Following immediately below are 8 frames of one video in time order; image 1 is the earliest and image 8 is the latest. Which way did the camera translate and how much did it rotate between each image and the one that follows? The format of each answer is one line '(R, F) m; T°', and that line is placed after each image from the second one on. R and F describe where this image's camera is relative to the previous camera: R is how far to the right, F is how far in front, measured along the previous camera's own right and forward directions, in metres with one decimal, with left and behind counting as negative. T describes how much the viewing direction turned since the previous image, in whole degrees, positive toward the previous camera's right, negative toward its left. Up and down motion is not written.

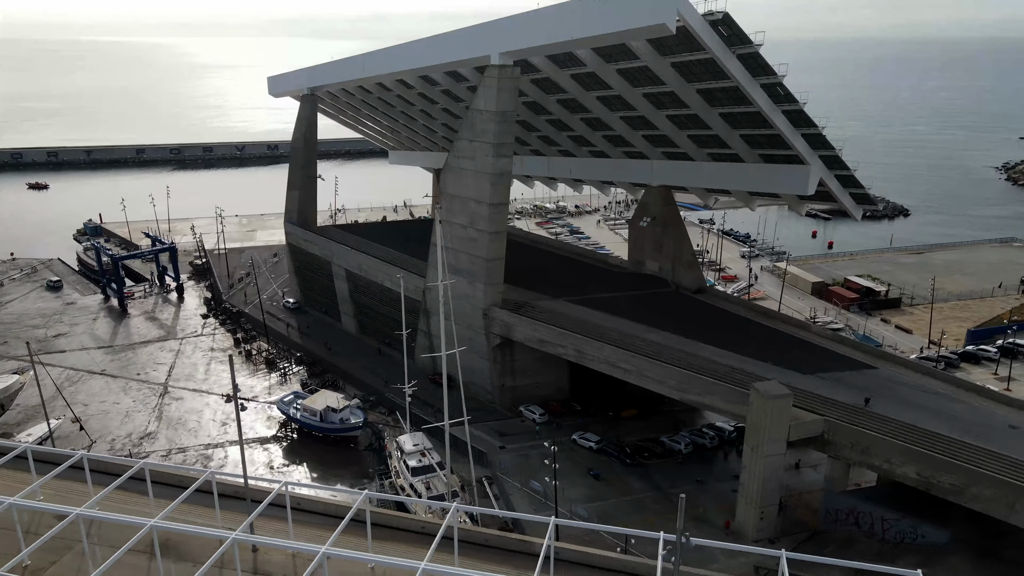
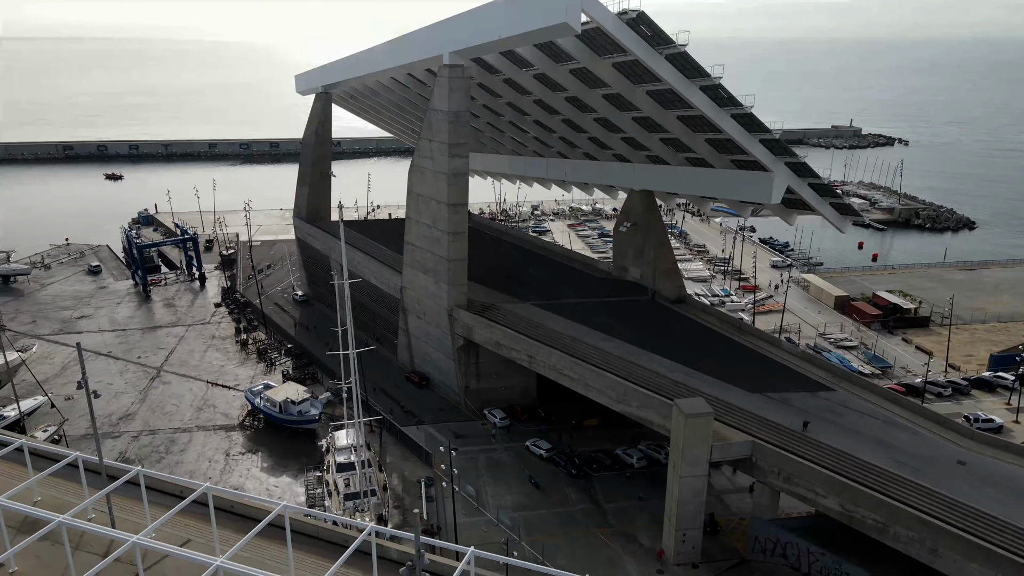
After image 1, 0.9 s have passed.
(+4.8, +0.6) m; -7°
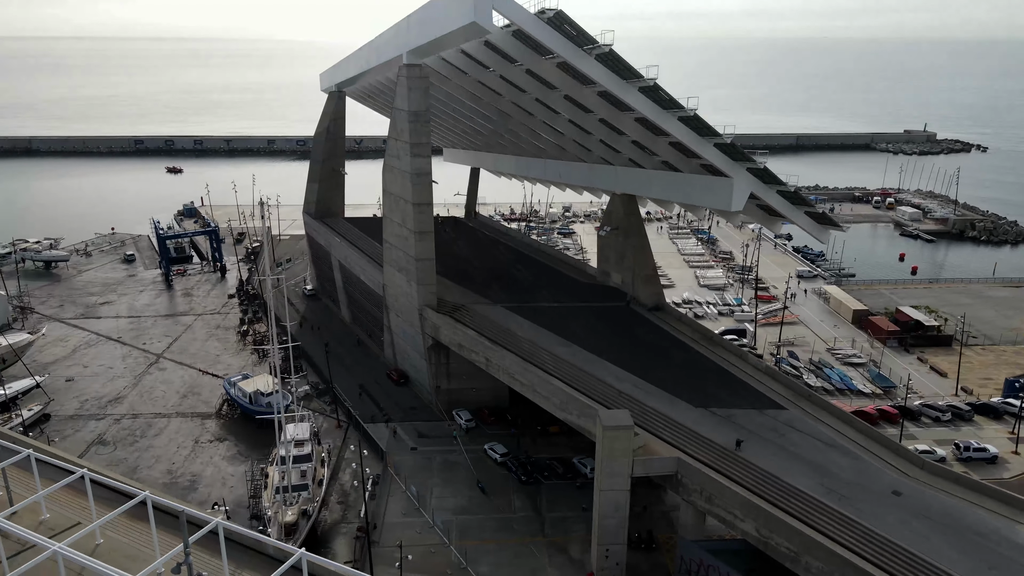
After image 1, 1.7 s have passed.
(+4.1, +0.5) m; -6°
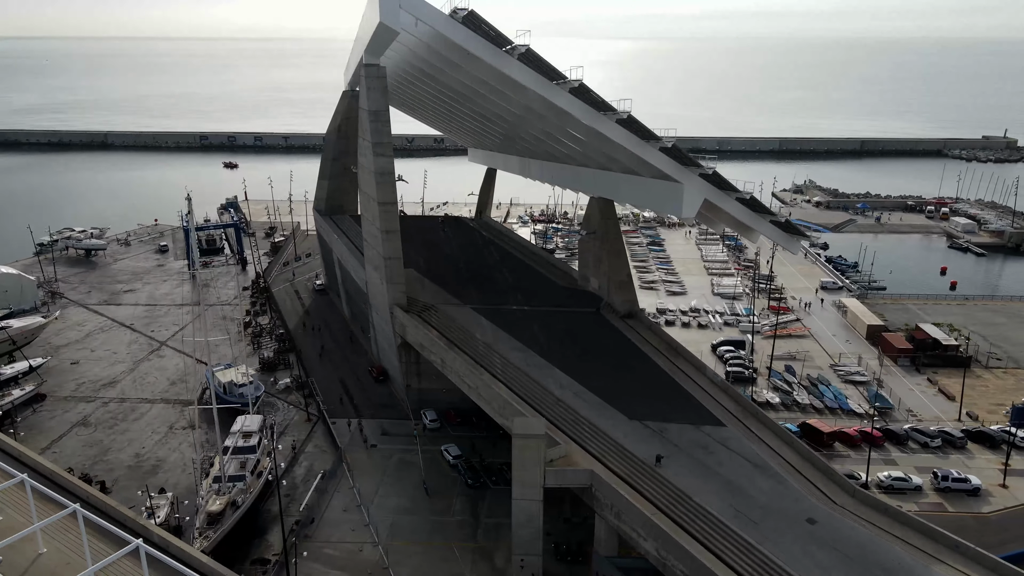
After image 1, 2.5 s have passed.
(+4.2, +0.4) m; -6°
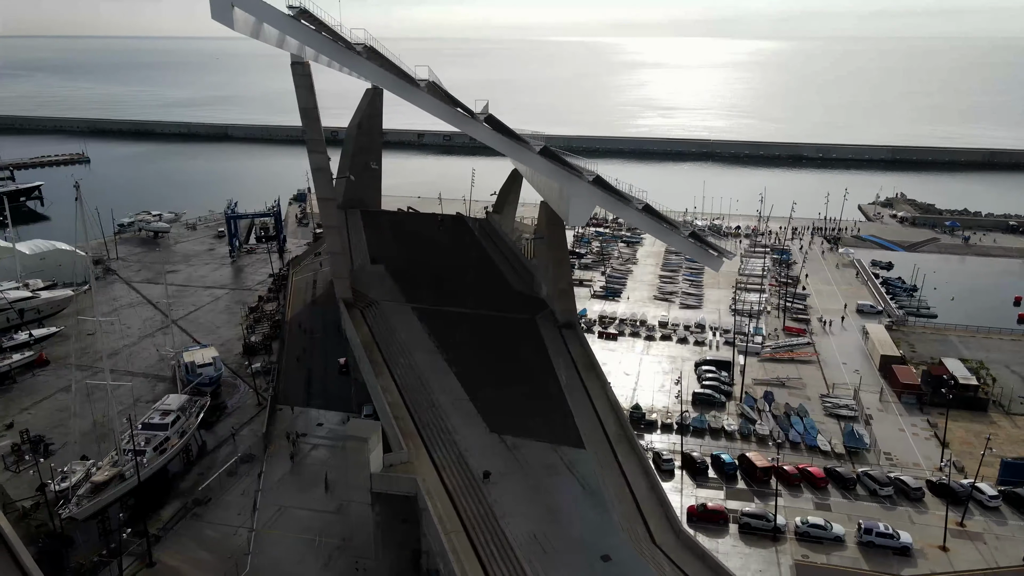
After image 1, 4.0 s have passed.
(+7.6, +1.1) m; -10°
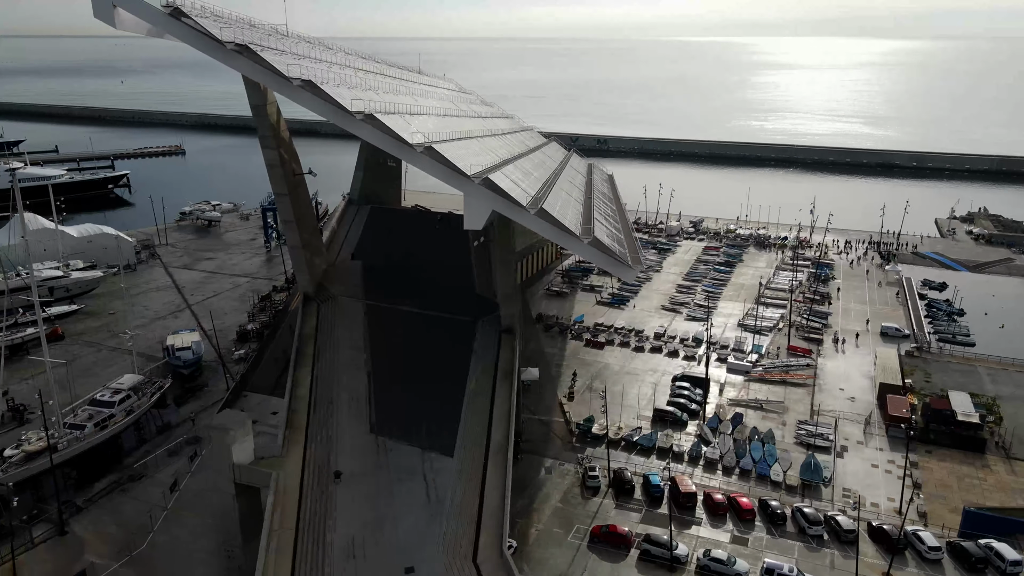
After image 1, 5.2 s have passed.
(+6.2, +0.9) m; -8°
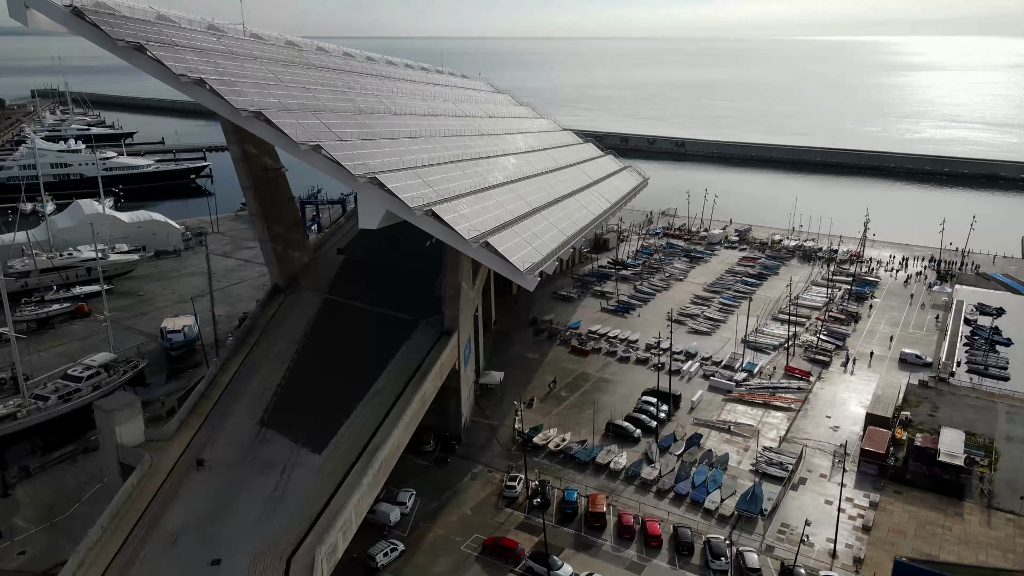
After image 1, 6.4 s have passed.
(+6.2, +0.9) m; -9°
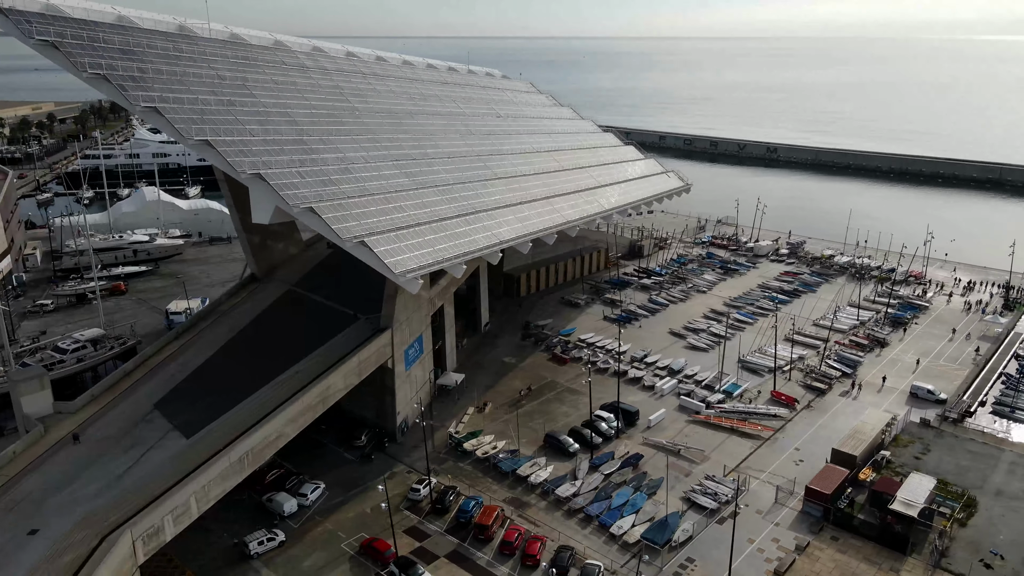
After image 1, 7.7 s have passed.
(+6.9, +1.1) m; -10°
